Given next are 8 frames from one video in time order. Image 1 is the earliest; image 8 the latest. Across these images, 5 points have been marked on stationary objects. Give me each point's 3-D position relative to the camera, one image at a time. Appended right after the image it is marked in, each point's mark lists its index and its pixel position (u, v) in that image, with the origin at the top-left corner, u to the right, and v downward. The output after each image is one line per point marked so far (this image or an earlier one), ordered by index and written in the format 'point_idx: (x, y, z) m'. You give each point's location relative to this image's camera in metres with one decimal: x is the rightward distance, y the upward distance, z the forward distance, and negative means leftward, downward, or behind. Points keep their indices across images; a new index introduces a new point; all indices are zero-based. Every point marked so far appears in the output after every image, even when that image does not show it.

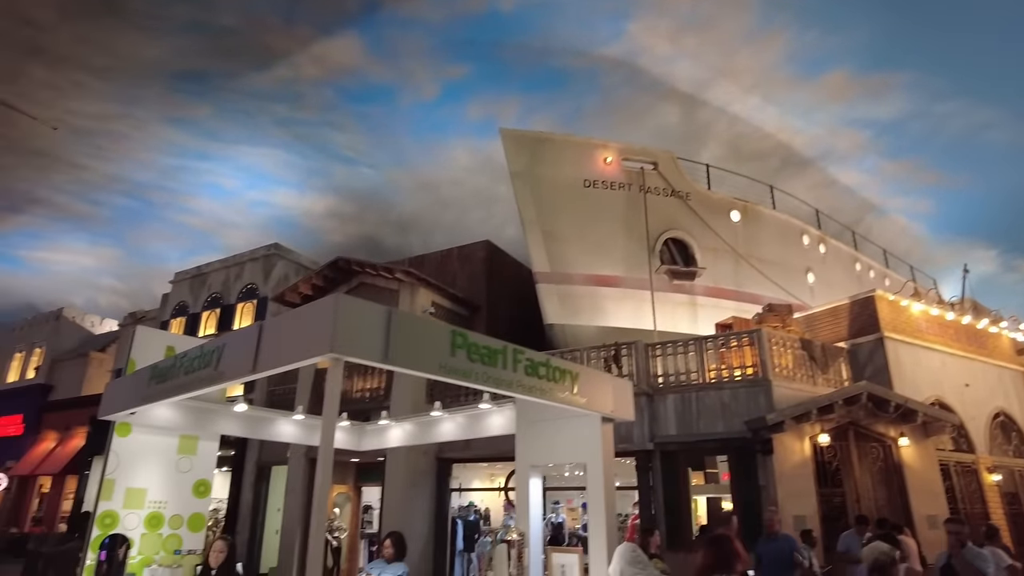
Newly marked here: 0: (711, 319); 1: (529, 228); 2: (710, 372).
0: (+3.7, -0.6, +12.1) m
1: (+0.3, +1.1, +12.0) m
2: (+2.8, -1.2, +9.4) m
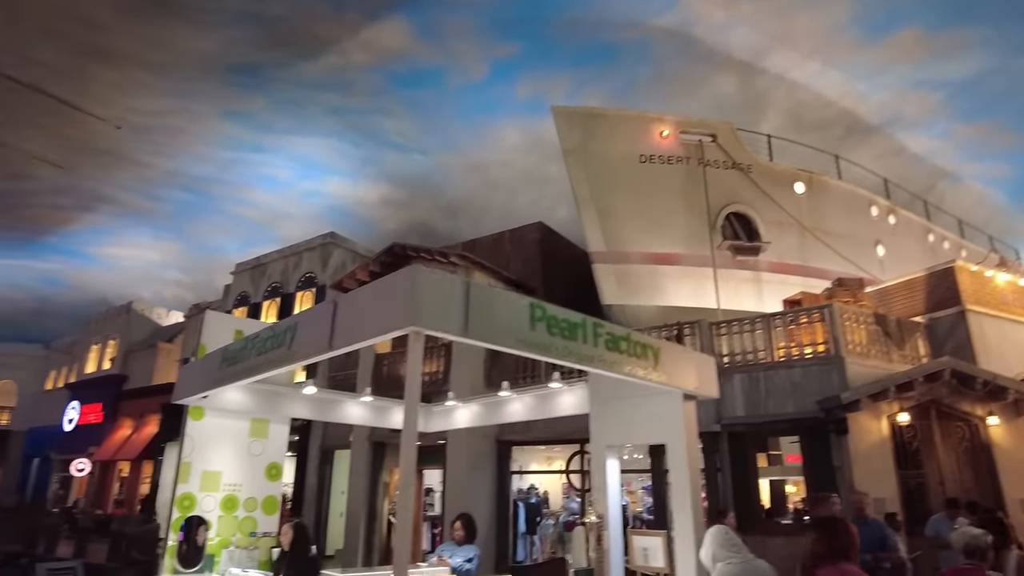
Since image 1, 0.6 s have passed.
0: (+4.7, -0.1, +11.7) m
1: (+1.3, +1.5, +11.7) m
2: (+3.7, -0.9, +9.0) m
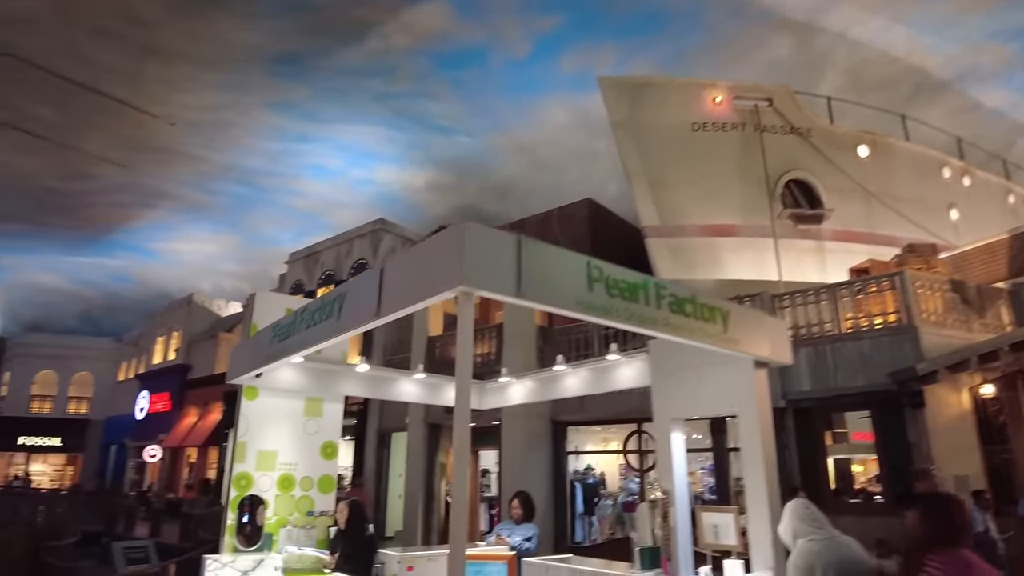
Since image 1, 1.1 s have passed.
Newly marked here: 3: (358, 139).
0: (+5.6, +0.4, +11.1) m
1: (+2.1, +1.9, +11.4) m
2: (+4.4, -0.4, +8.5) m
3: (-2.9, +2.8, +12.5) m
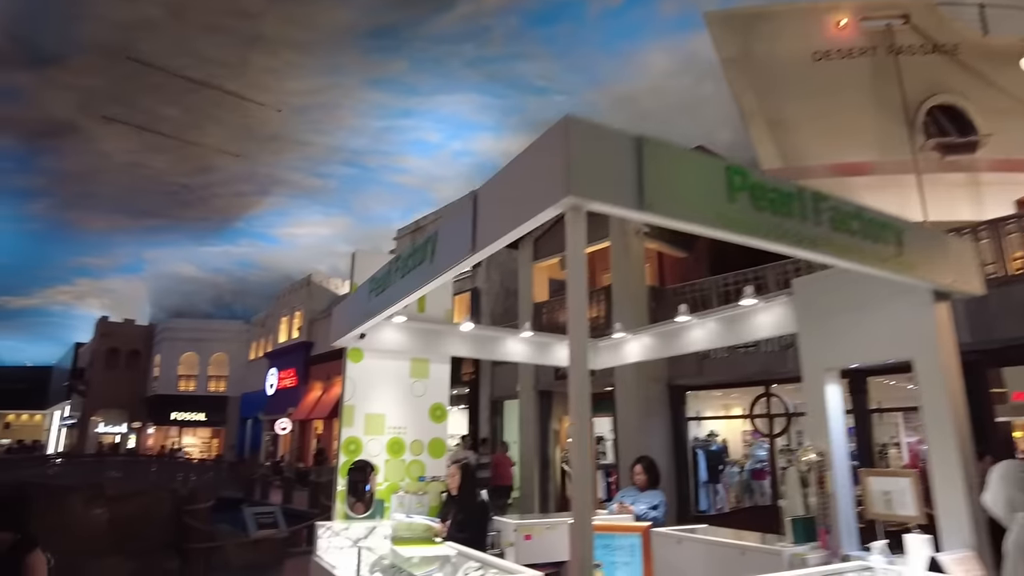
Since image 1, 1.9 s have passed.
0: (+7.2, +1.3, +9.6) m
1: (+3.8, +2.7, +10.4) m
2: (+5.7, +0.3, +7.3) m
3: (-1.1, +3.4, +12.3) m
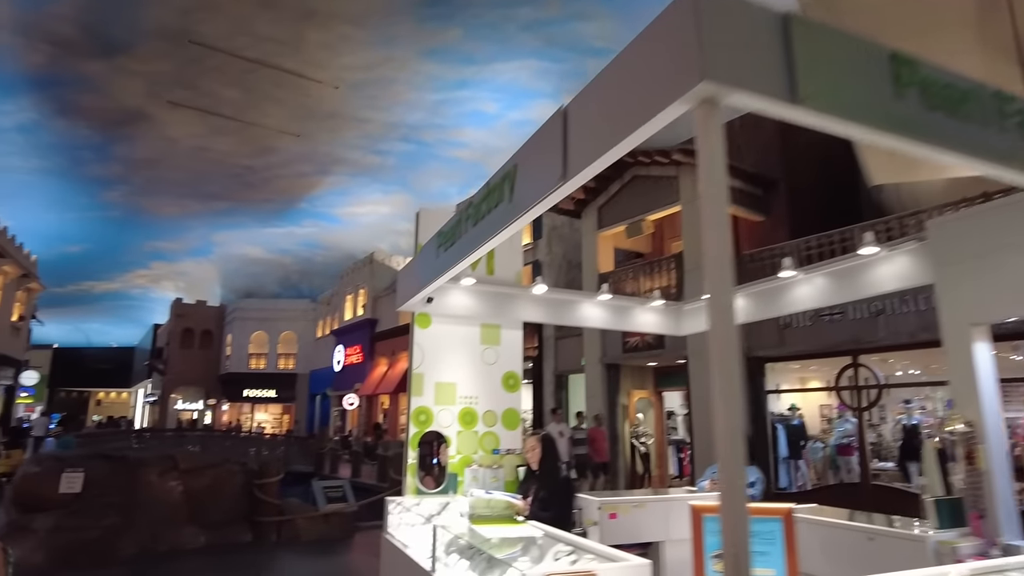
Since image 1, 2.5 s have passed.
0: (+8.1, +1.9, +8.5) m
1: (+4.7, +3.2, +9.6) m
2: (+6.4, +0.8, +6.4) m
3: (0.0, +3.9, +11.9) m
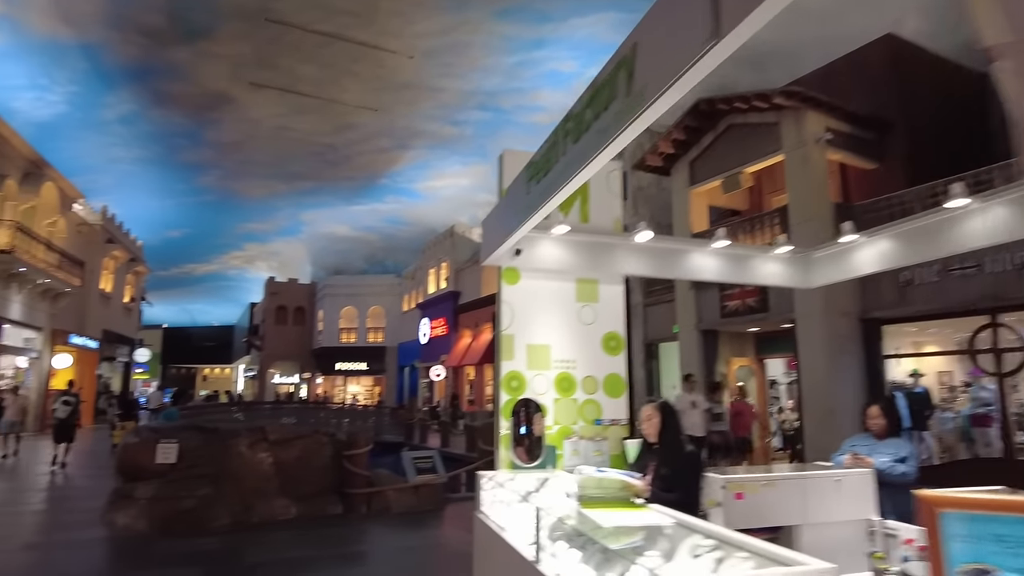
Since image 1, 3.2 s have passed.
0: (+9.1, +2.6, +6.9) m
1: (+5.8, +3.8, +8.3) m
2: (+7.1, +1.3, +5.1) m
3: (+1.4, +4.5, +11.1) m
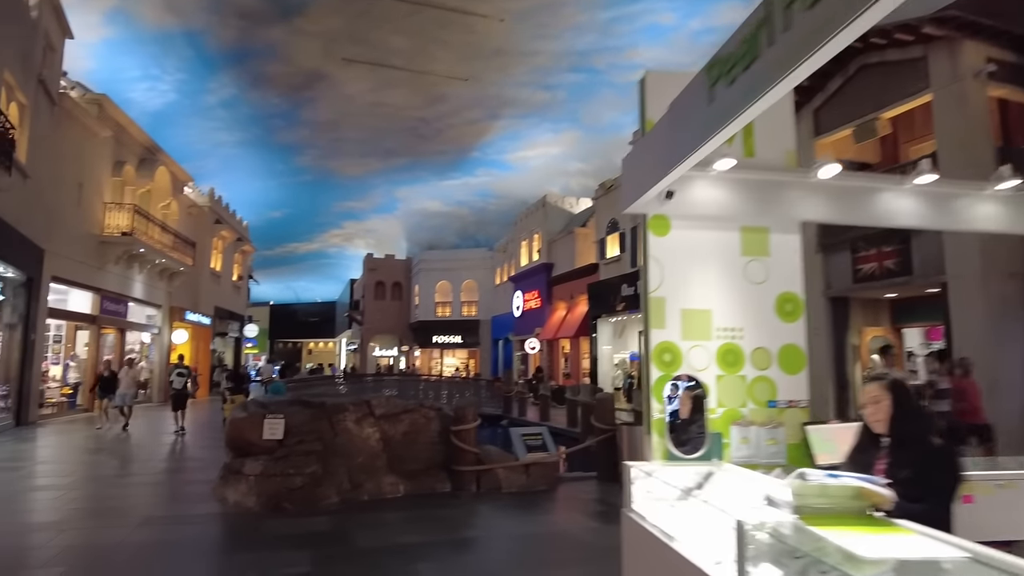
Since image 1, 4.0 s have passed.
0: (+10.0, +3.1, +5.0) m
1: (+6.9, +4.3, +6.7) m
2: (+7.9, +1.7, +3.5) m
3: (+2.9, +5.1, +10.1) m
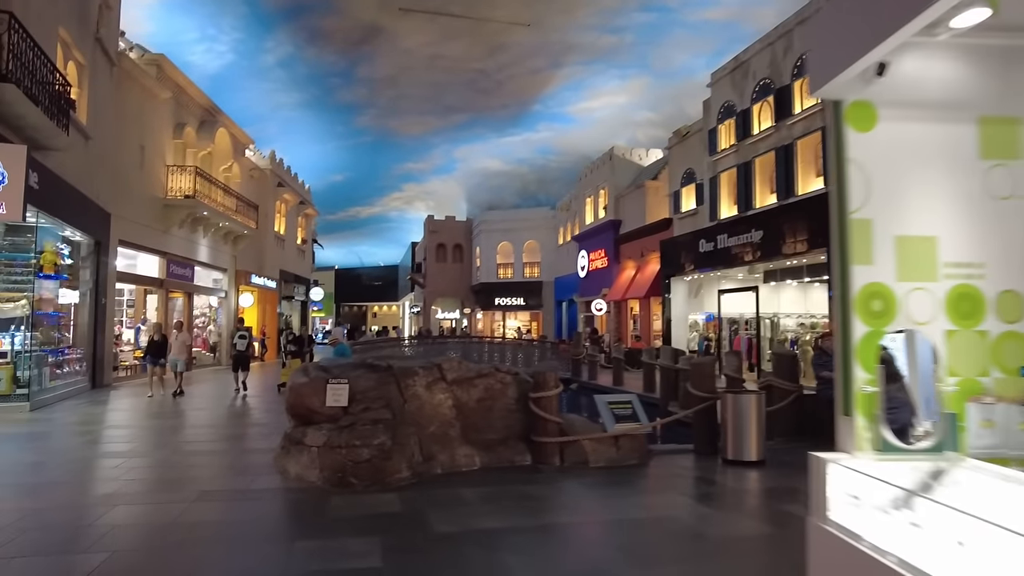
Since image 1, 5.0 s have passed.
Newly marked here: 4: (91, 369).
0: (+10.5, +3.5, +3.1) m
1: (+7.6, +4.9, +5.1) m
2: (+8.3, +2.1, +1.9) m
3: (+3.9, +5.7, +8.8) m
4: (-7.6, -1.5, +11.8) m
